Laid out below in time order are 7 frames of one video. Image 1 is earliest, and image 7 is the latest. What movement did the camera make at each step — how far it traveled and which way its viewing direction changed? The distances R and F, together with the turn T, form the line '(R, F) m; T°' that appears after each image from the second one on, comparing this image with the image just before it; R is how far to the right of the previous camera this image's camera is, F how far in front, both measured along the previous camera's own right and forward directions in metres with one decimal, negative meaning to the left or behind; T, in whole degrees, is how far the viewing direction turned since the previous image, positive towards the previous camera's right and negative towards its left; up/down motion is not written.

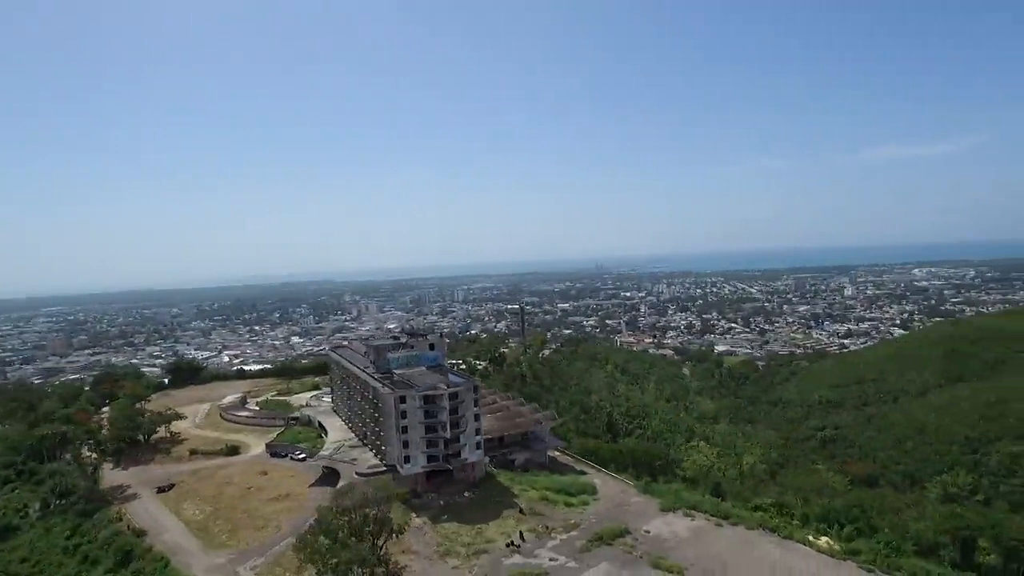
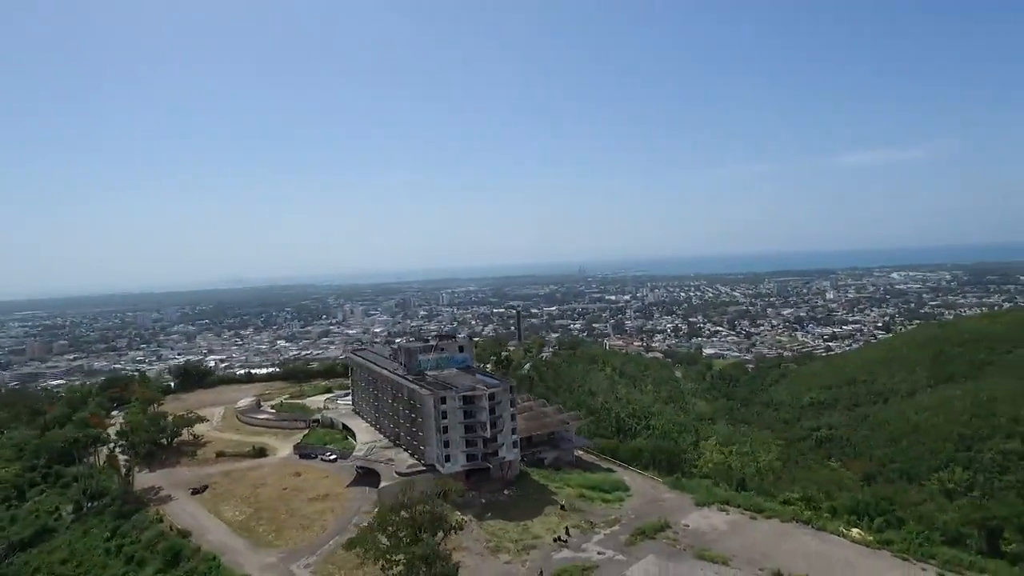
(-3.1, -0.9) m; +2°
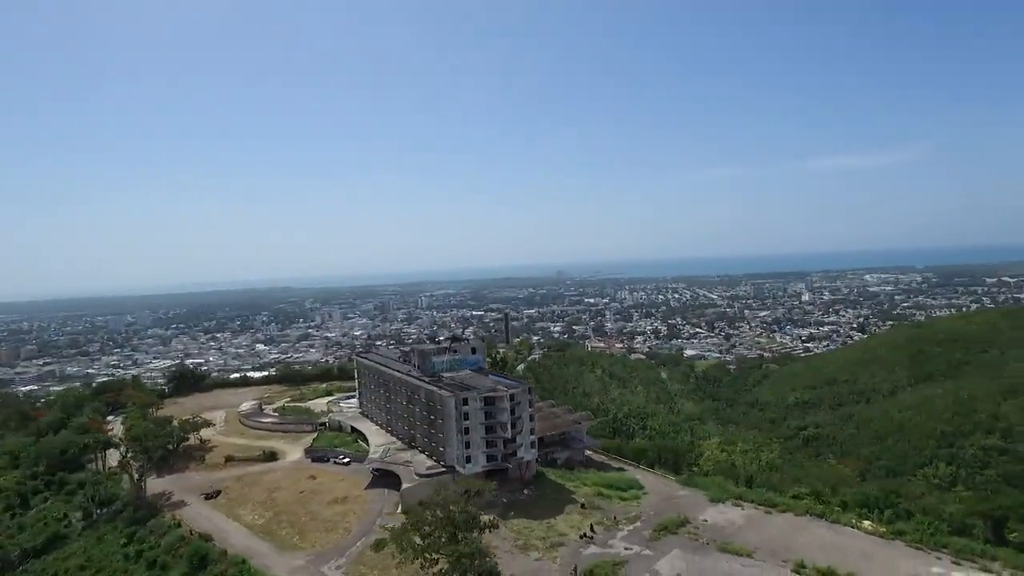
(-2.4, -0.5) m; +2°
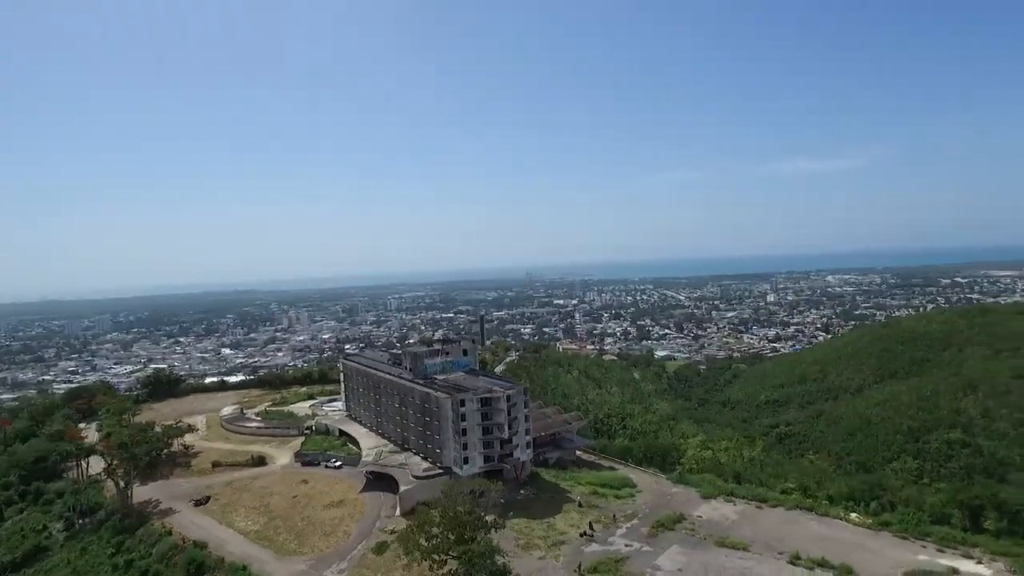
(-1.6, -0.3) m; +3°
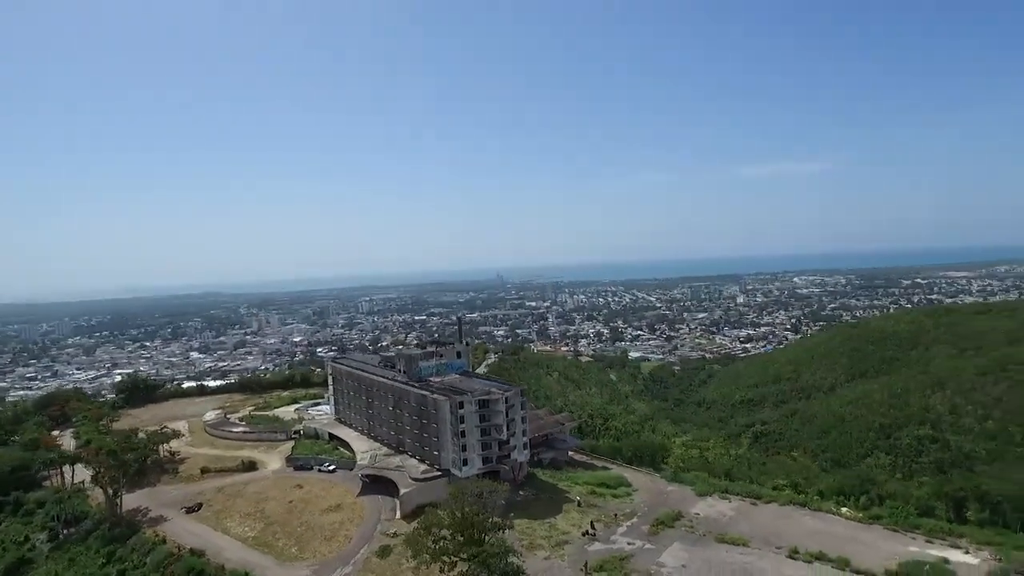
(-1.6, -0.2) m; +3°
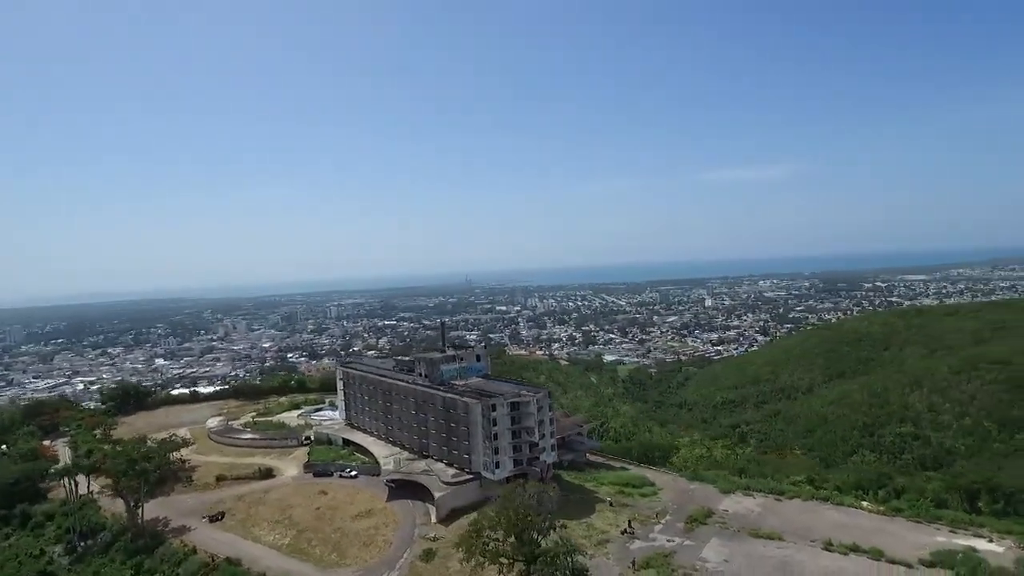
(-3.7, -0.2) m; +3°
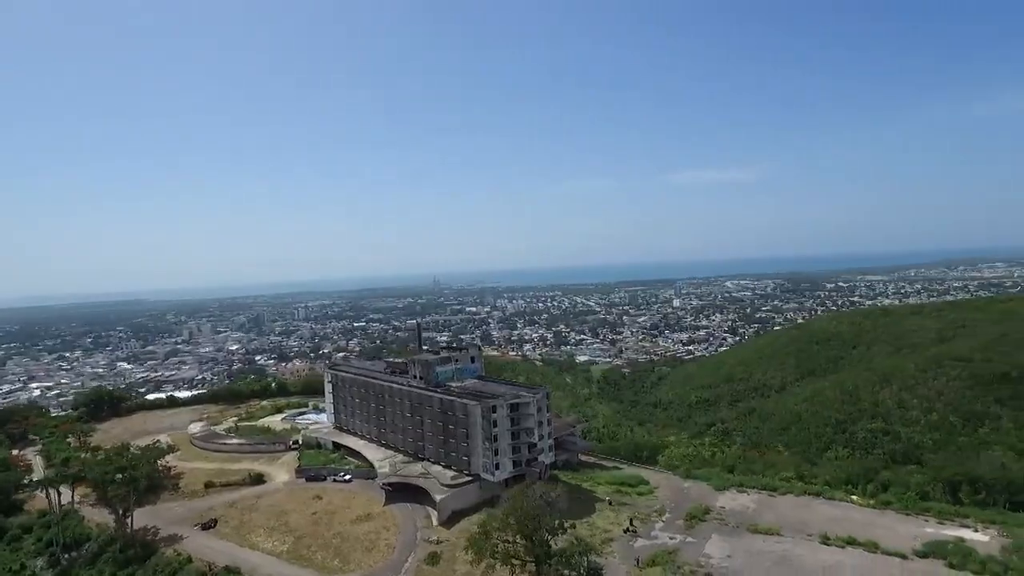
(-1.8, +0.1) m; +3°
